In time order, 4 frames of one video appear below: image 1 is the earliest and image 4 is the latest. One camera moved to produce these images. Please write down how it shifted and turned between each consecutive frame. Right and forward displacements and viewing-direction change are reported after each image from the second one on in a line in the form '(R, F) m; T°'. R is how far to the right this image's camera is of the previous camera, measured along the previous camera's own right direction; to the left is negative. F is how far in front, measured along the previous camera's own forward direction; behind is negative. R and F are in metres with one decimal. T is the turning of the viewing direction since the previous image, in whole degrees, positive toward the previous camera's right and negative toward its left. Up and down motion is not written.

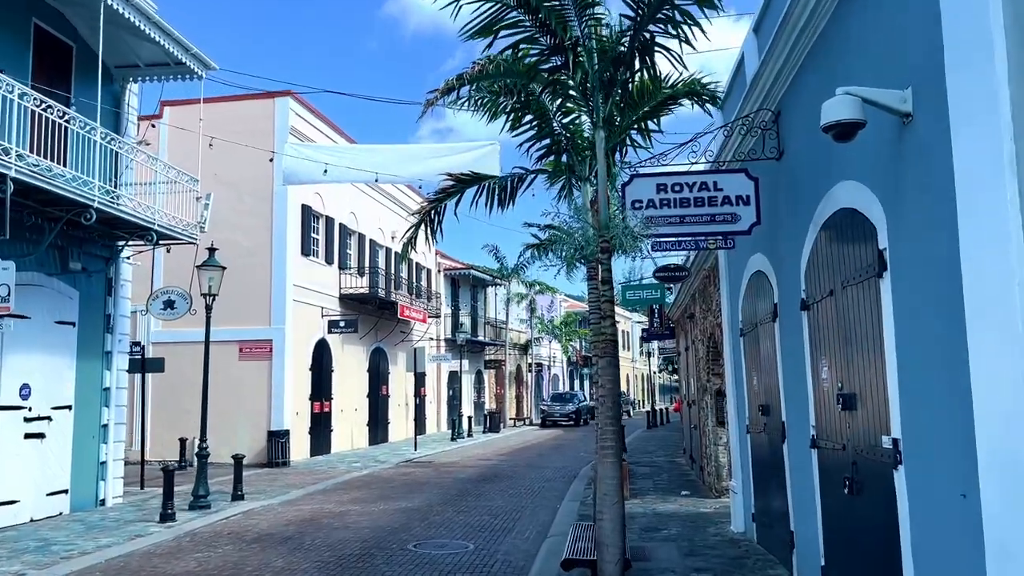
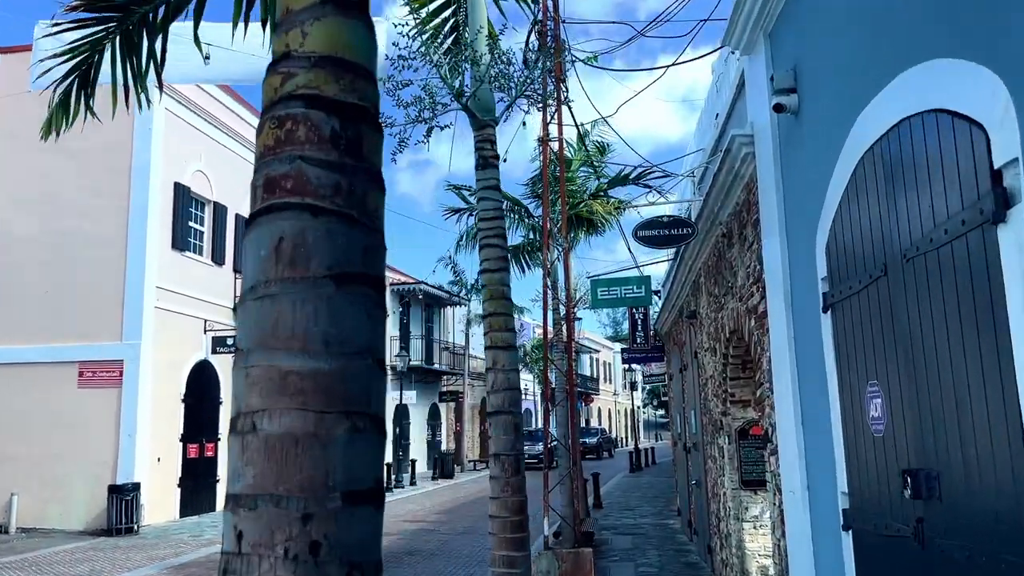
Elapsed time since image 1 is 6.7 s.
(+0.9, +5.1) m; +1°
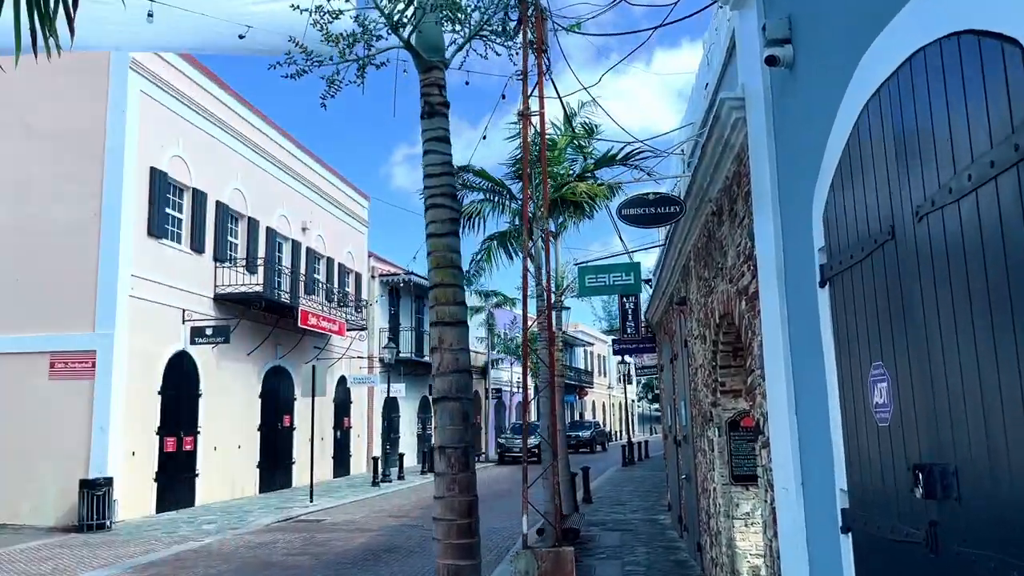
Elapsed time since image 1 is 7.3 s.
(+0.2, +0.5) m; 0°
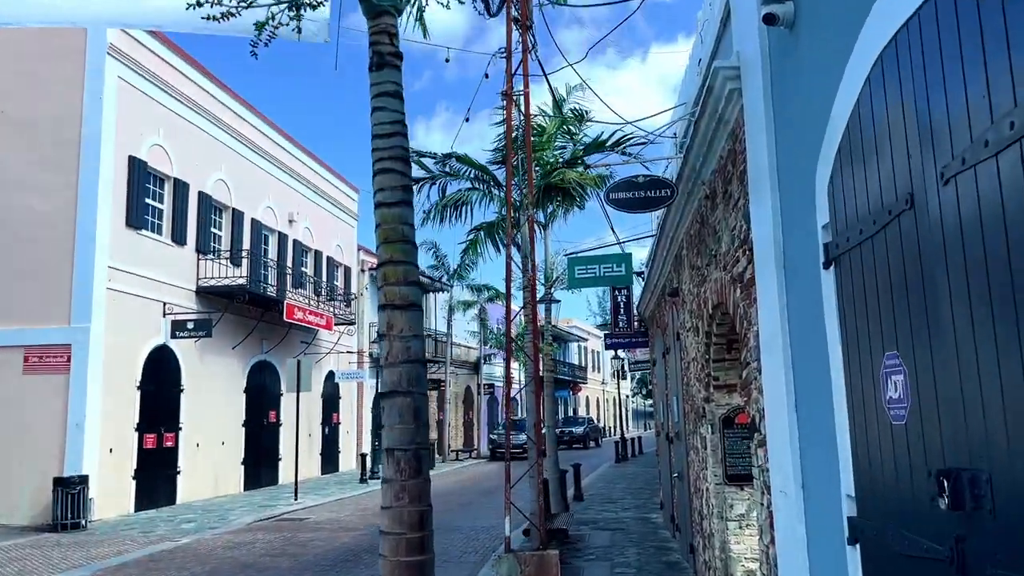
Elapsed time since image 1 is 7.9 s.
(+0.1, +0.4) m; 0°
